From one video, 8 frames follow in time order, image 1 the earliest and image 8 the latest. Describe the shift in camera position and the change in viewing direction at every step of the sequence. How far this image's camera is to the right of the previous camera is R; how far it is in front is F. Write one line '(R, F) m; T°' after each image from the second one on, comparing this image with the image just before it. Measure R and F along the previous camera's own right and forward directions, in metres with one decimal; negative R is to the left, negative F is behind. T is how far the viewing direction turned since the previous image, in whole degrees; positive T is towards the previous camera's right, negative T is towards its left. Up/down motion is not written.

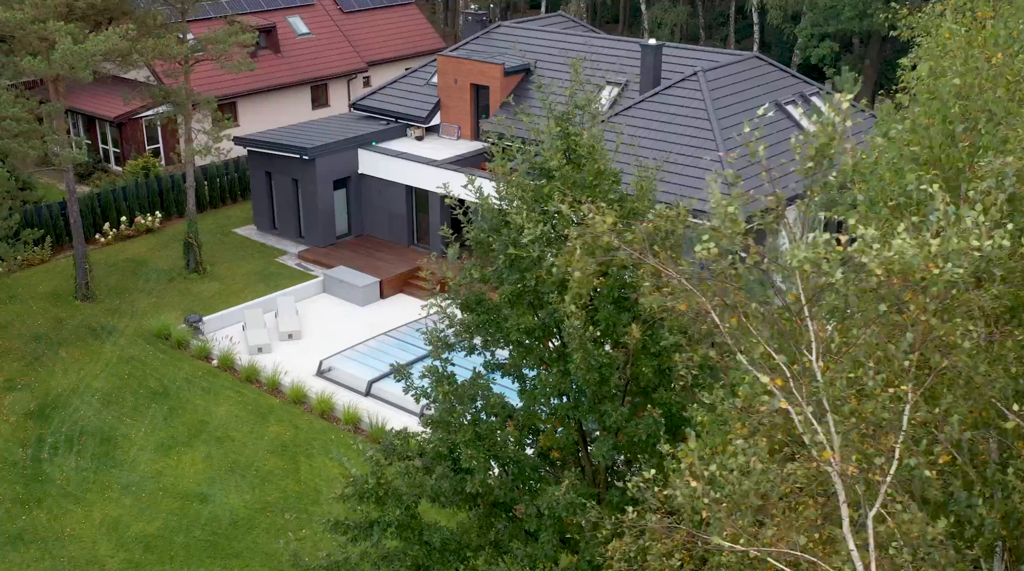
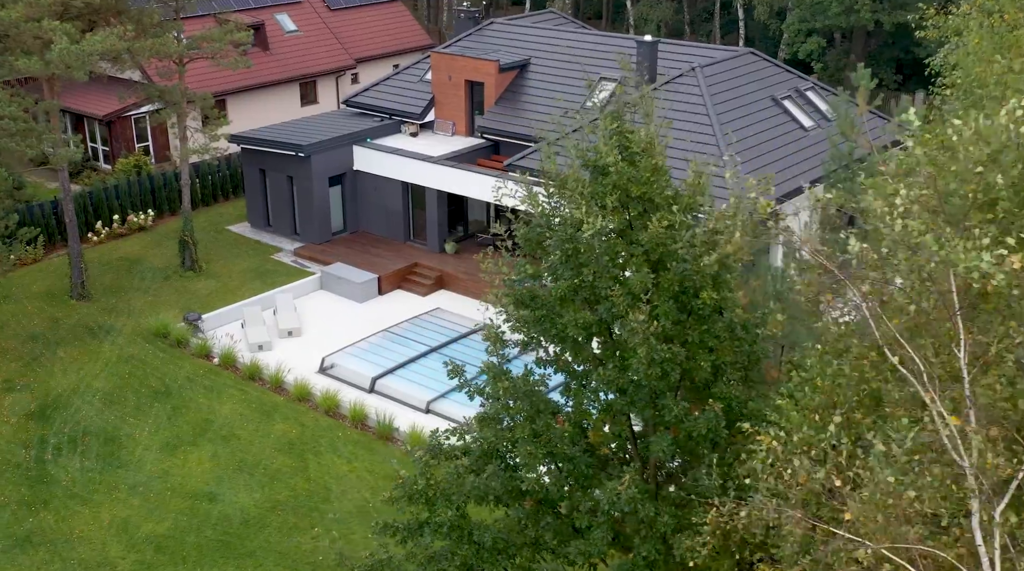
(-0.5, 0.0) m; +1°
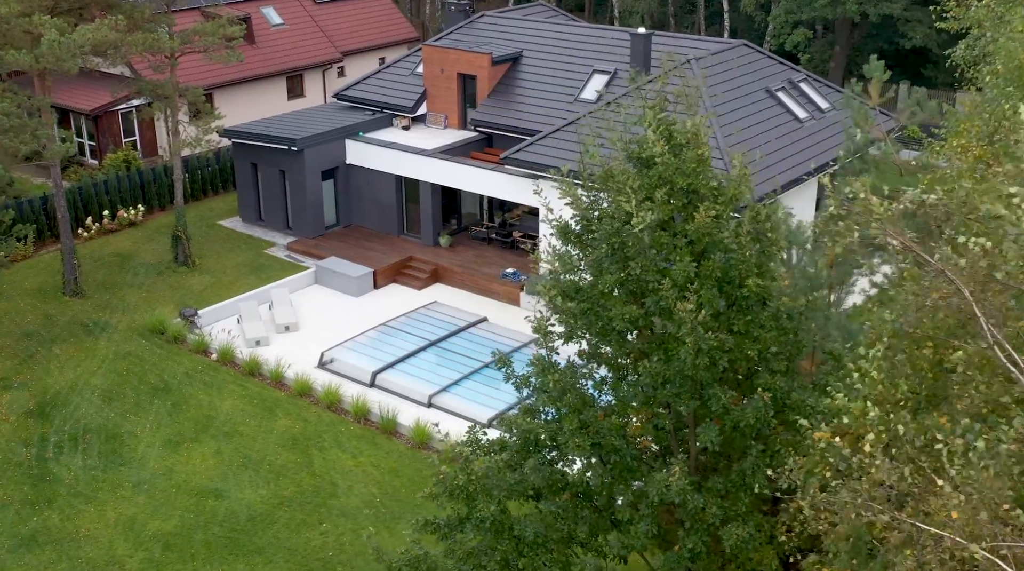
(-0.5, 0.0) m; +1°
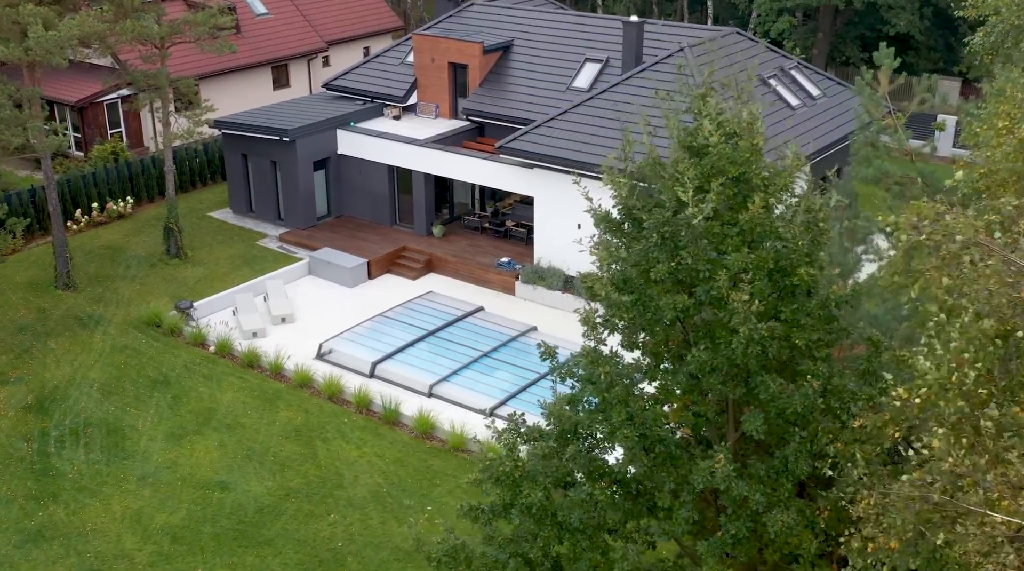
(-0.5, 0.0) m; +1°
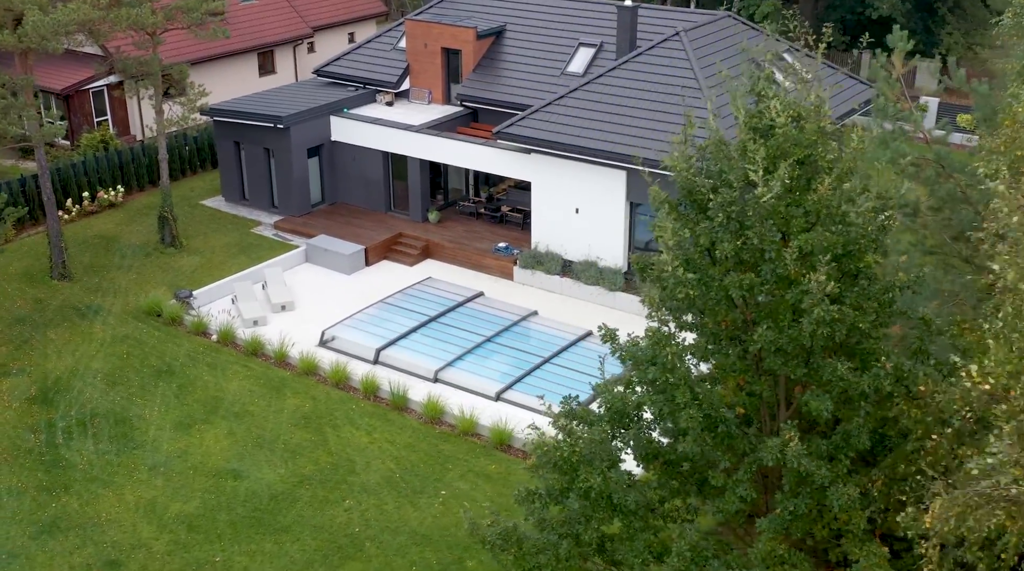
(-0.6, -0.1) m; +1°
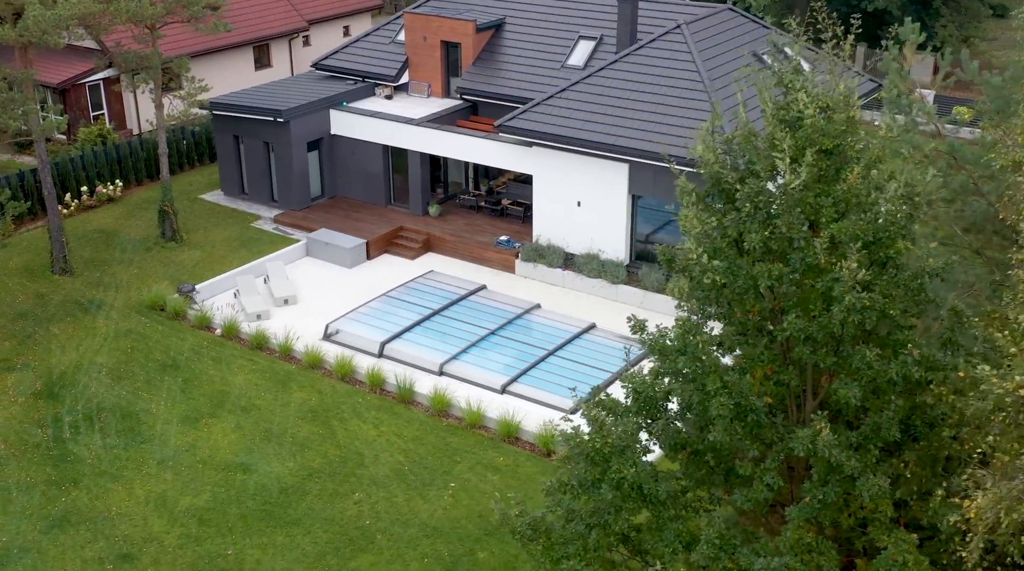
(-0.3, -0.1) m; +1°
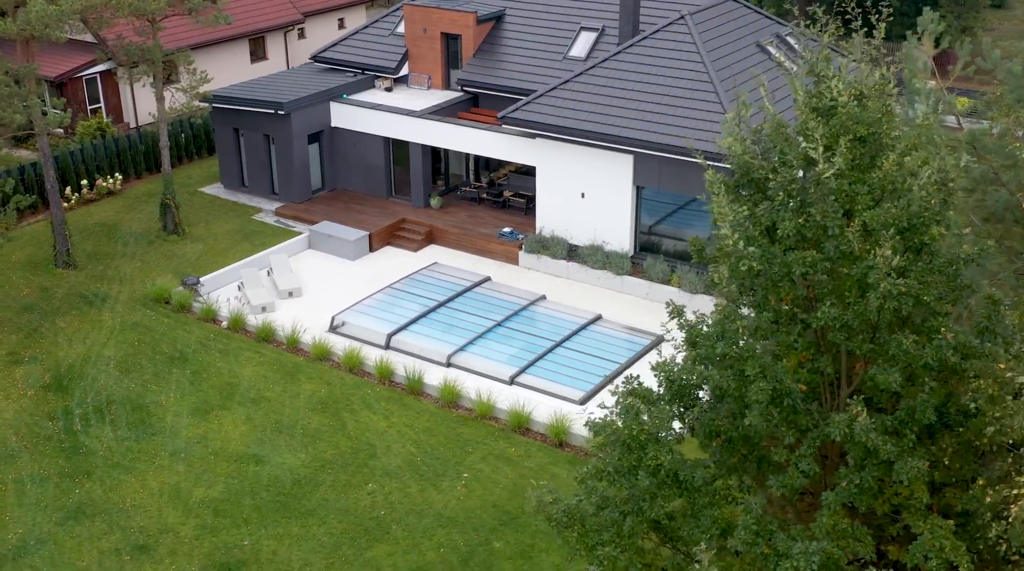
(-0.4, -0.1) m; +1°
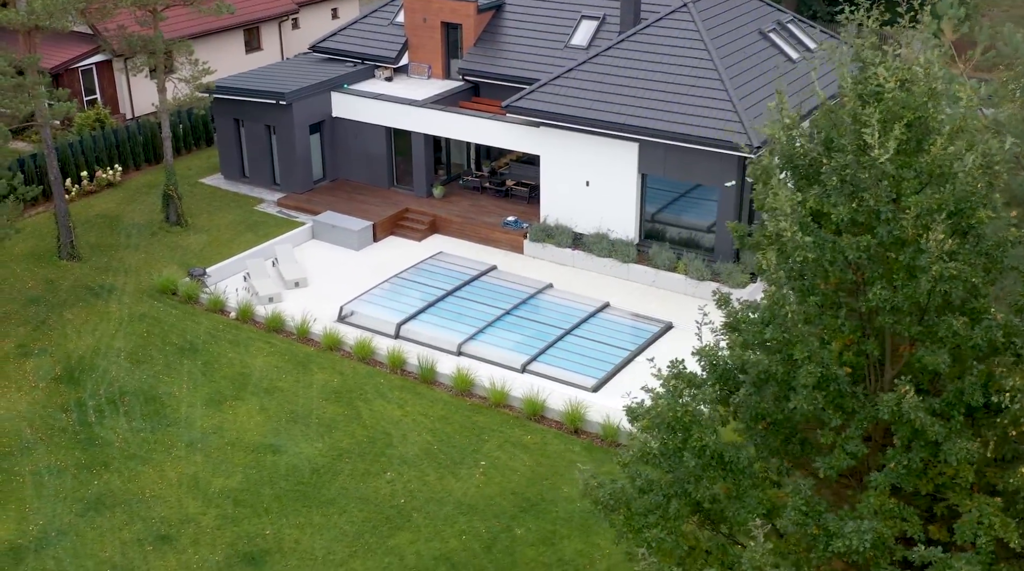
(-0.5, -0.1) m; +1°
